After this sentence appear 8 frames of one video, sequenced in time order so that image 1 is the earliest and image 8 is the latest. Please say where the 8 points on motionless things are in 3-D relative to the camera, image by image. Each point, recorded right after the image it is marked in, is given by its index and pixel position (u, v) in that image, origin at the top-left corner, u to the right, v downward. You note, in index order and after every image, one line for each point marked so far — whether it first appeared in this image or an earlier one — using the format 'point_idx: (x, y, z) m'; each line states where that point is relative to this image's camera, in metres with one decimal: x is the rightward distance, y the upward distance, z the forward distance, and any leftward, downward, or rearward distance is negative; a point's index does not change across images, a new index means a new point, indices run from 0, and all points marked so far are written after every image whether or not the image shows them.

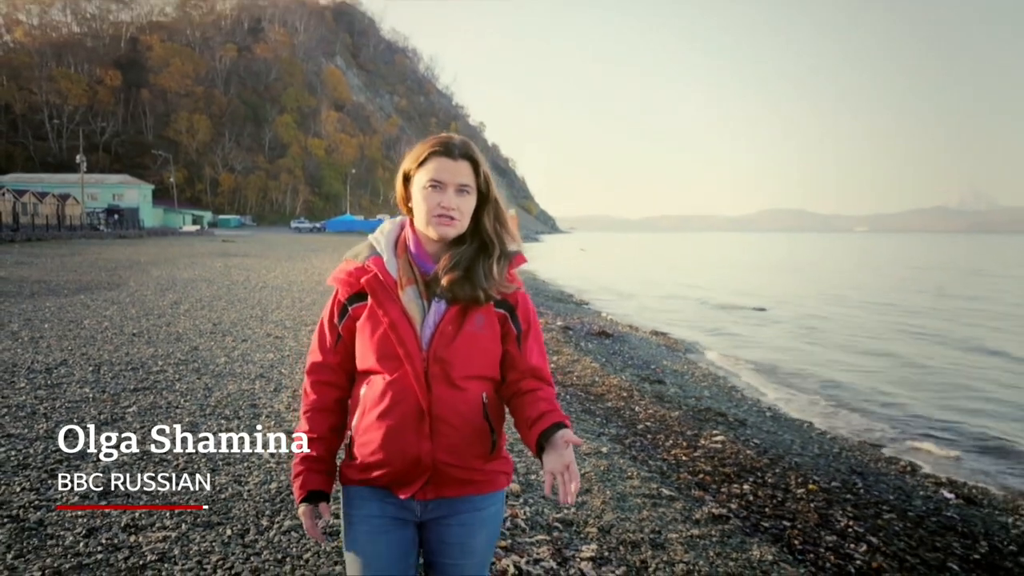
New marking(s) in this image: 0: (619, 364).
0: (+2.6, -1.8, +15.8) m
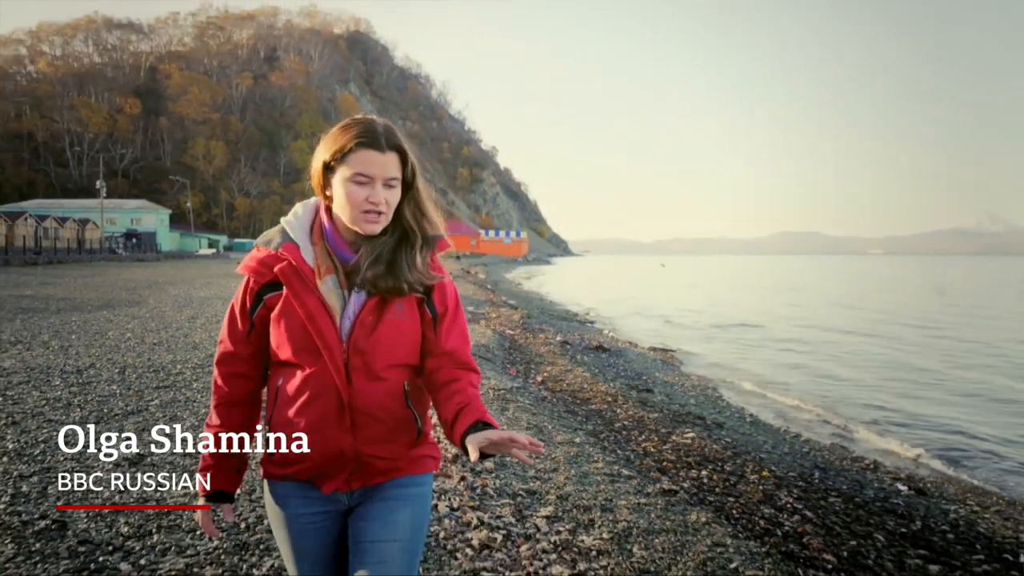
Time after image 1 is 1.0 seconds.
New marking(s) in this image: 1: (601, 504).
0: (+2.5, -2.2, +16.5) m
1: (+0.8, -2.0, +6.1) m
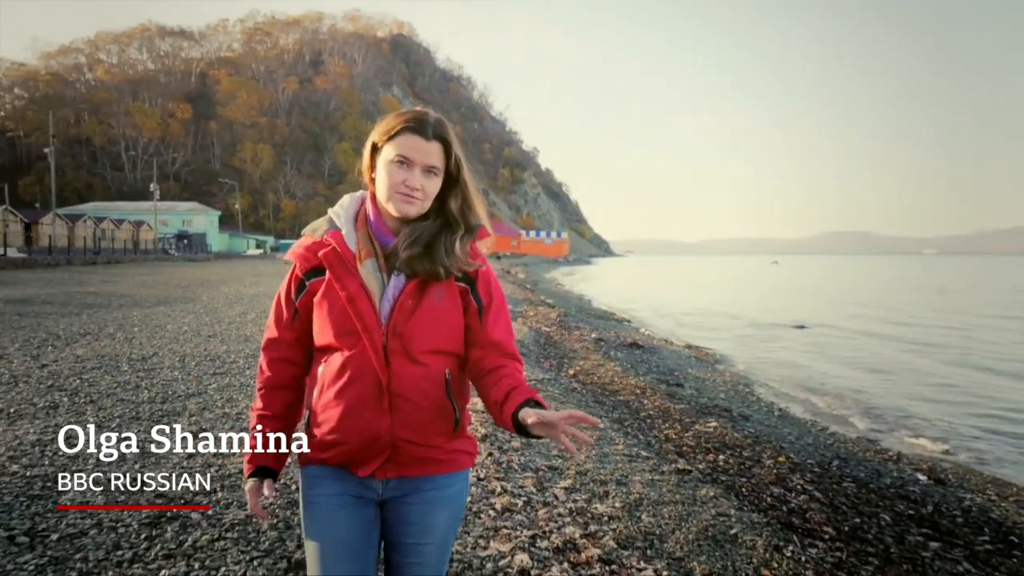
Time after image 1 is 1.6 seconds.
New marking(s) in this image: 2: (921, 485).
0: (+3.4, -2.1, +16.9) m
1: (+1.0, -1.9, +6.6) m
2: (+5.6, -2.7, +8.9) m
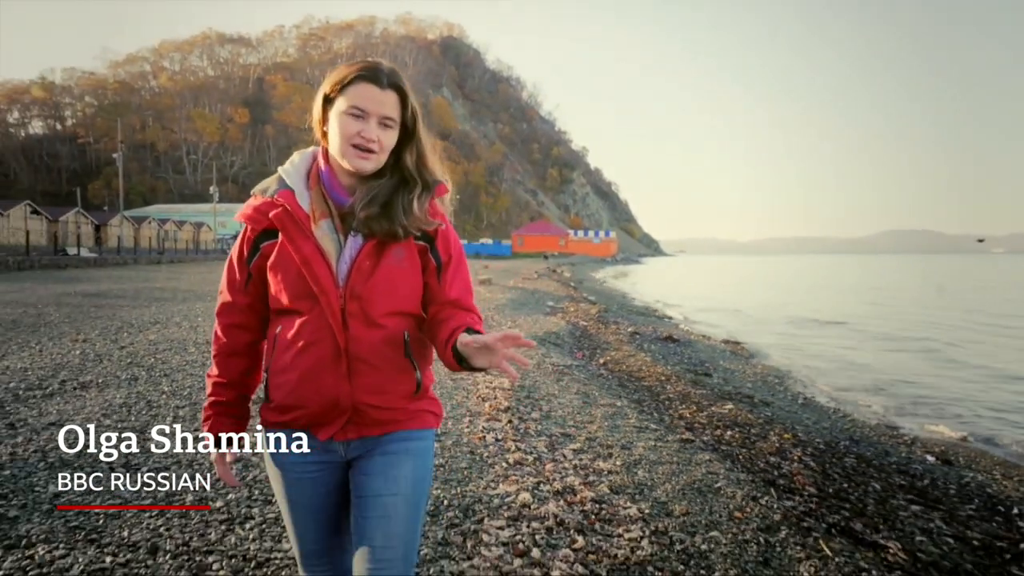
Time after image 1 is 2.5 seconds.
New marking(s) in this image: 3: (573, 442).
0: (+4.3, -1.9, +17.4) m
1: (+1.2, -1.7, +7.3) m
2: (+5.9, -2.5, +9.3) m
3: (+0.7, -1.7, +7.2) m
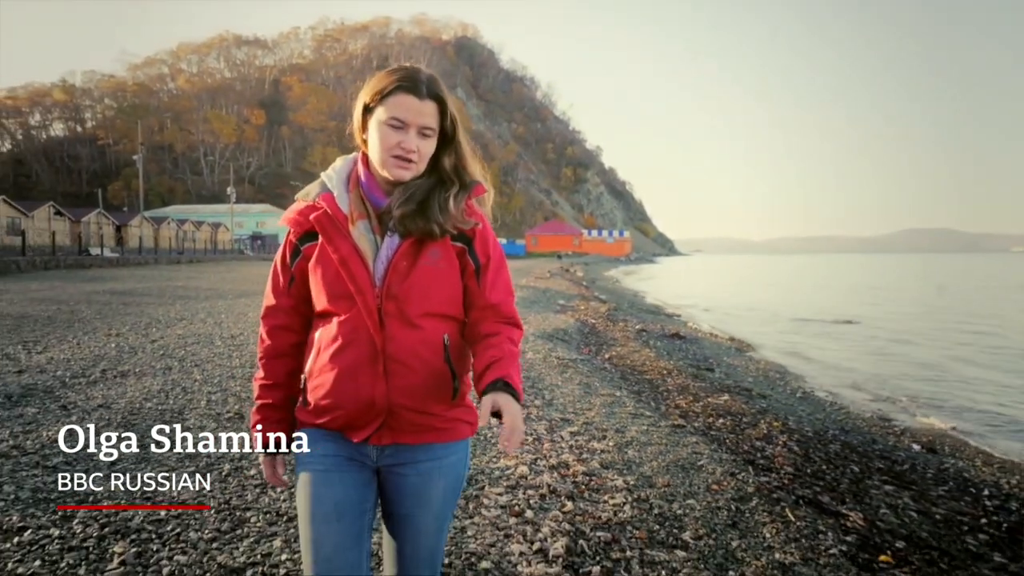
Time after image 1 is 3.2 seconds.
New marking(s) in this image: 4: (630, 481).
0: (+4.6, -1.9, +18.0) m
1: (+1.2, -1.7, +7.9) m
2: (+6.0, -2.5, +9.8) m
3: (+0.7, -1.6, +7.8) m
4: (+1.0, -1.7, +5.8) m
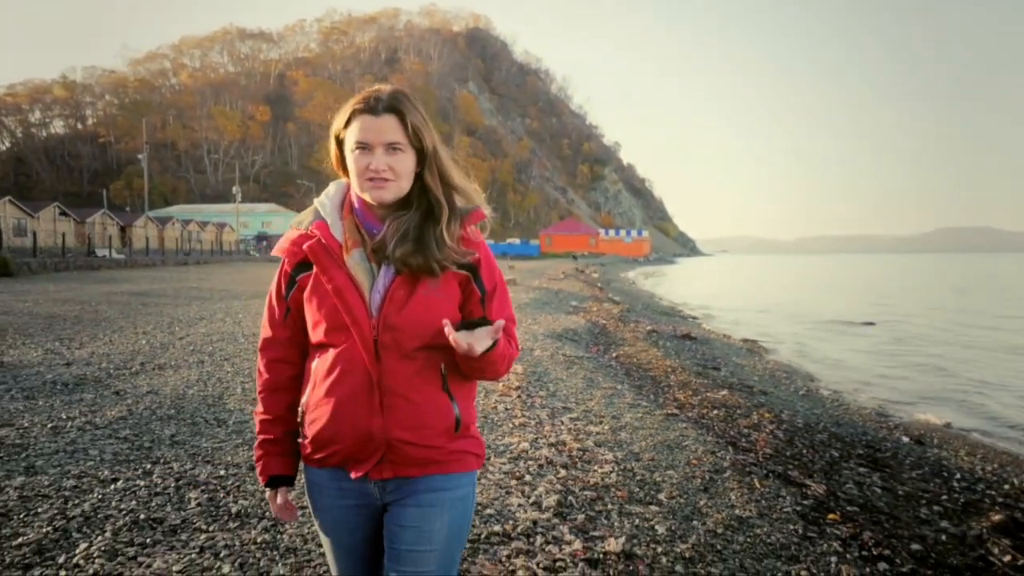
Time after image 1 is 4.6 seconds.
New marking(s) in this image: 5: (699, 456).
0: (+5.0, -1.9, +18.7) m
1: (+1.3, -1.7, +8.7) m
2: (+6.2, -2.5, +10.5) m
3: (+0.8, -1.6, +8.7) m
4: (+1.1, -1.7, +6.6) m
5: (+1.9, -1.8, +6.8) m
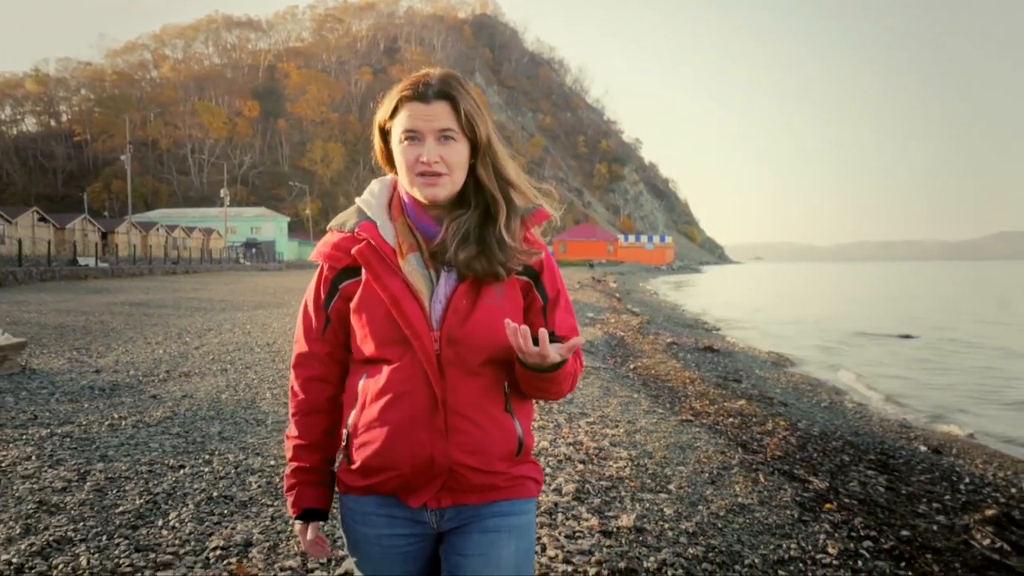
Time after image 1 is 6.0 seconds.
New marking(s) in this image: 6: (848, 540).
0: (+5.7, -2.3, +19.0) m
1: (+1.7, -1.9, +9.2) m
2: (+6.6, -2.7, +10.8) m
3: (+1.2, -1.8, +9.2) m
4: (+1.4, -1.8, +7.2) m
5: (+2.2, -1.9, +7.3) m
6: (+2.5, -1.8, +4.8) m
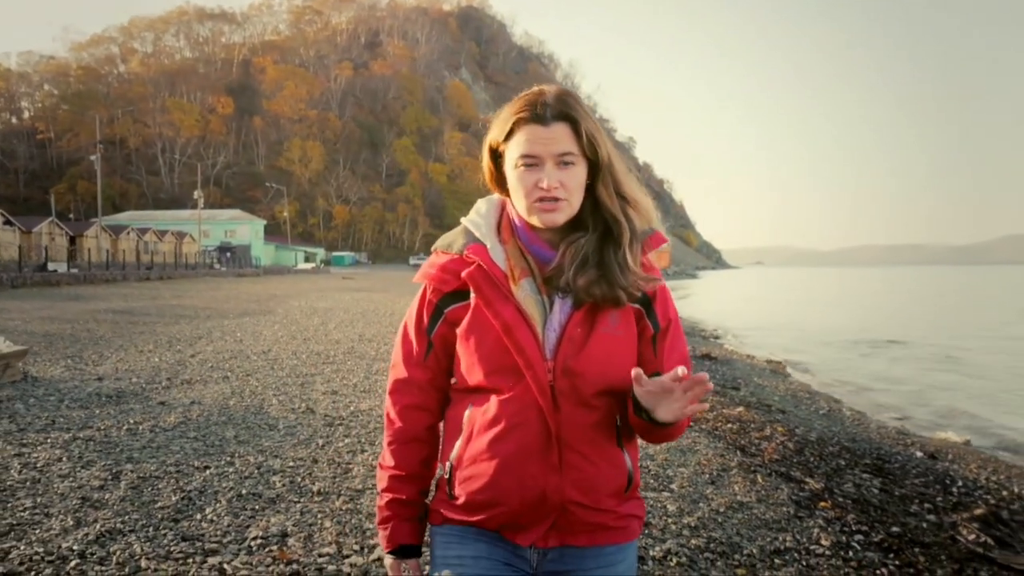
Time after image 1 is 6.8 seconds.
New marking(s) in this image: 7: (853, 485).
0: (+5.8, -2.6, +19.3) m
1: (+1.8, -2.0, +9.5) m
2: (+6.7, -2.8, +11.1) m
3: (+1.3, -1.9, +9.5) m
4: (+1.5, -1.9, +7.5) m
5: (+2.3, -2.0, +7.6) m
6: (+2.6, -1.9, +5.1) m
7: (+3.9, -2.3, +7.6) m
